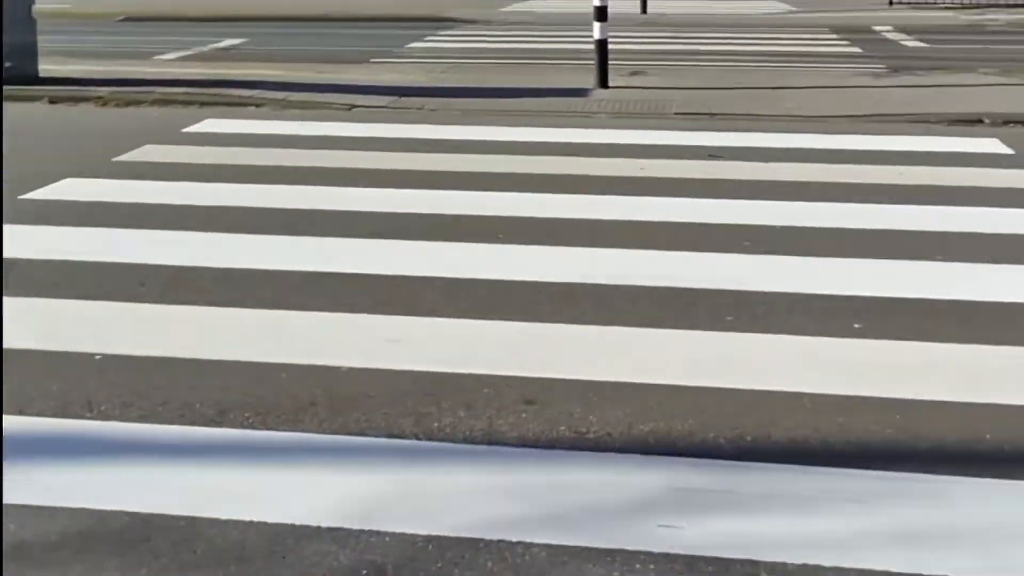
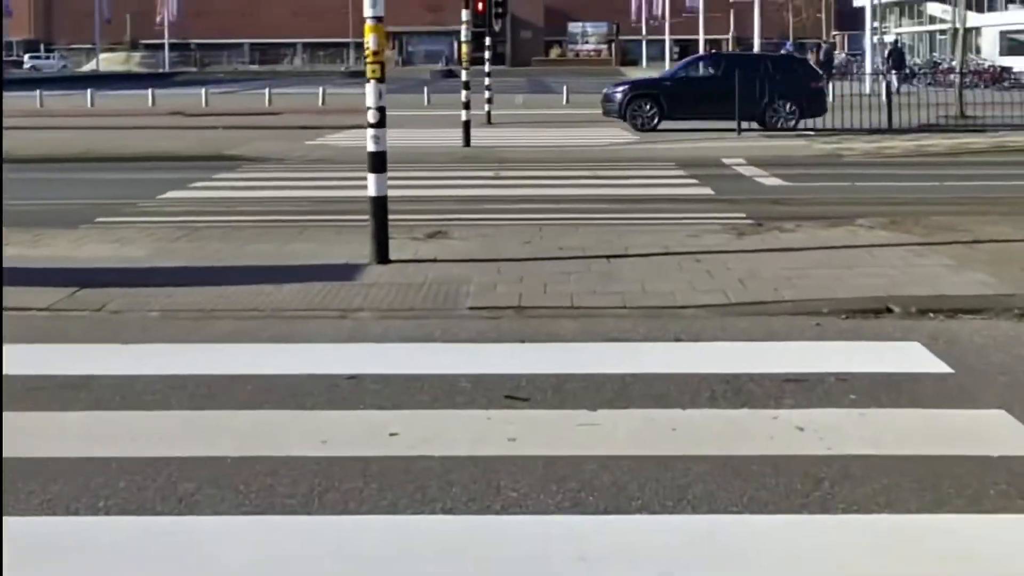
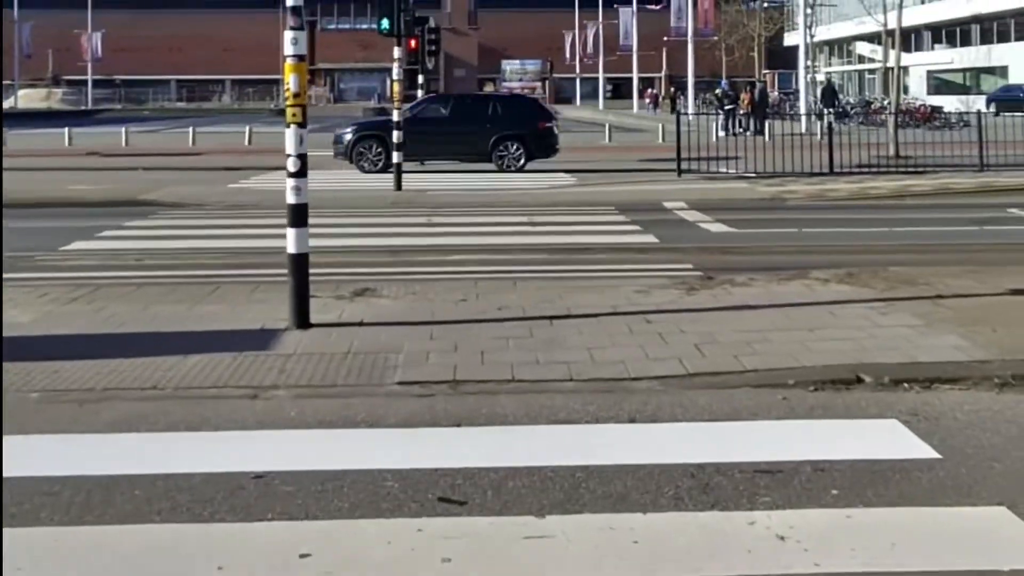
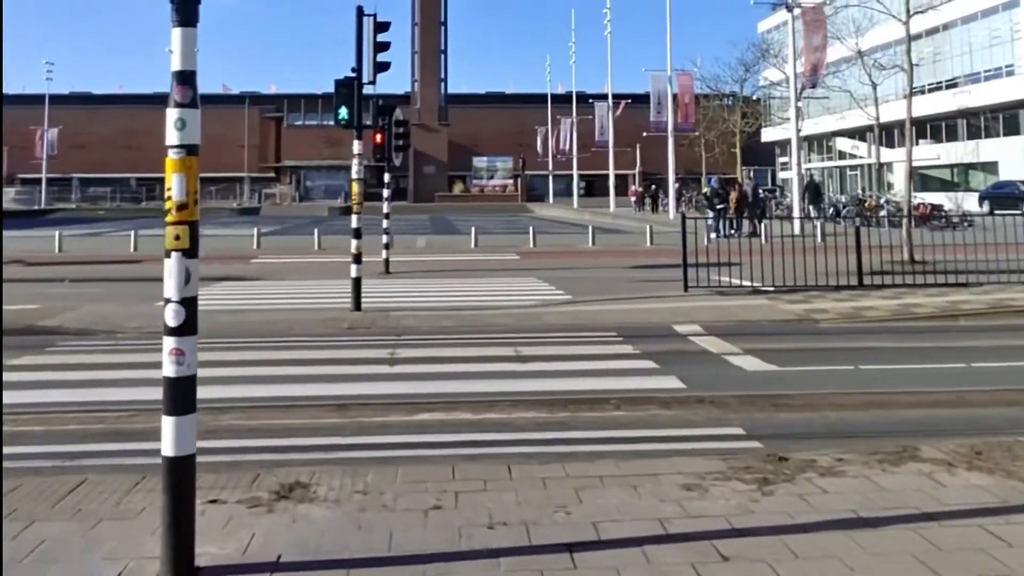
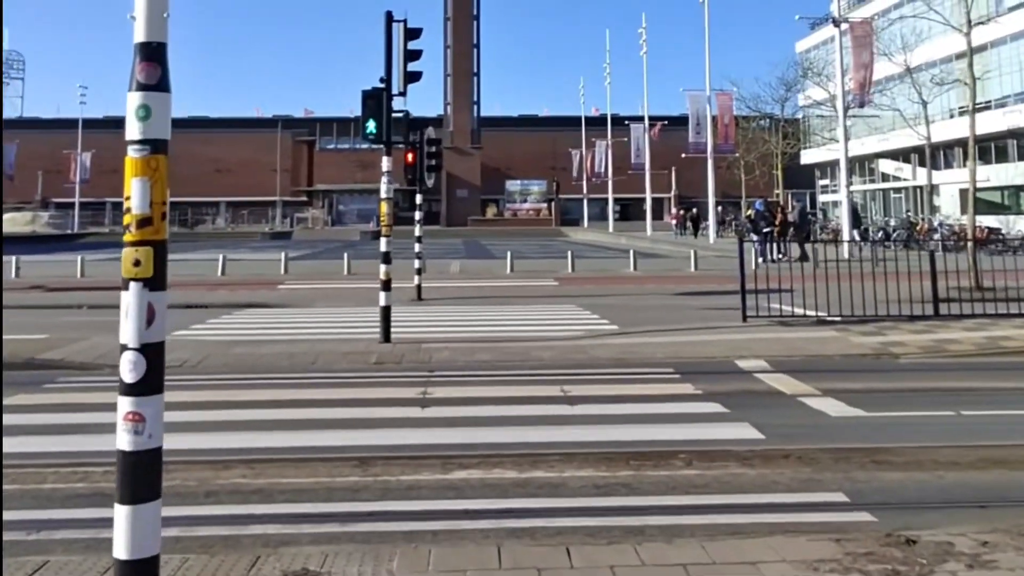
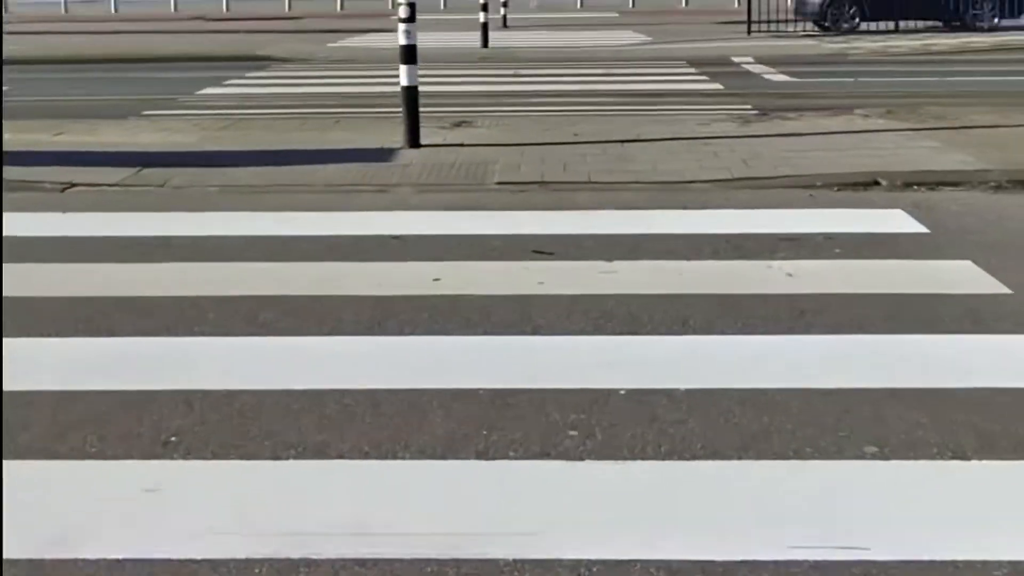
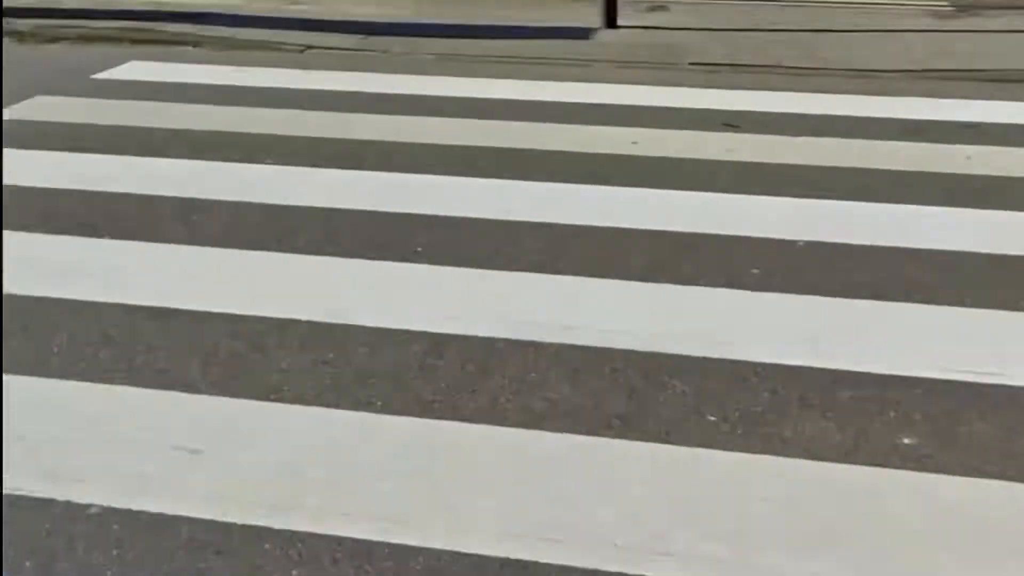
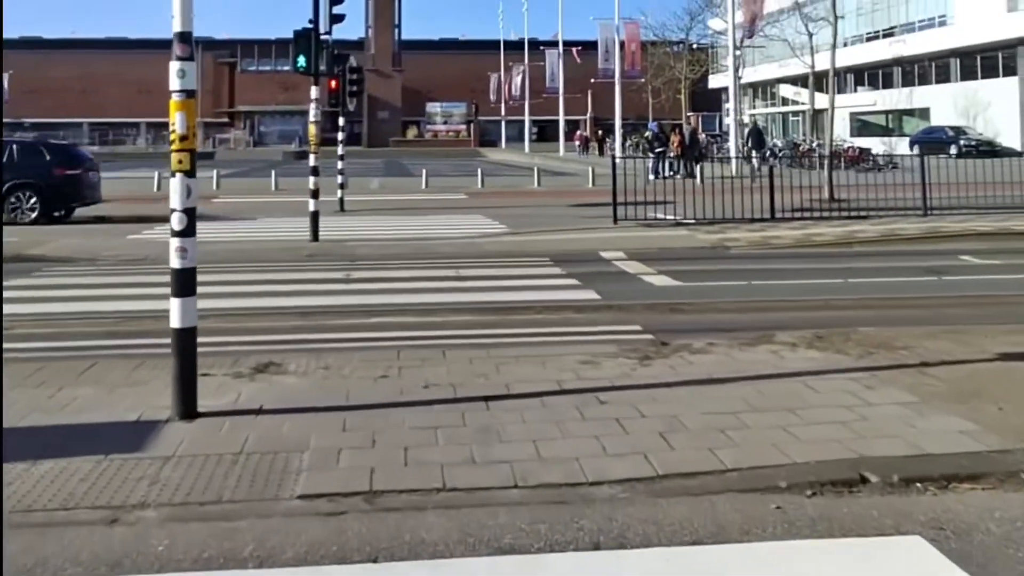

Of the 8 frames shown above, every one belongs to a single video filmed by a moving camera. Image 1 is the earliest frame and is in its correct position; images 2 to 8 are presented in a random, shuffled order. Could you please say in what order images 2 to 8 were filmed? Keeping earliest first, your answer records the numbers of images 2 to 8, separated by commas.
7, 6, 2, 3, 8, 4, 5
